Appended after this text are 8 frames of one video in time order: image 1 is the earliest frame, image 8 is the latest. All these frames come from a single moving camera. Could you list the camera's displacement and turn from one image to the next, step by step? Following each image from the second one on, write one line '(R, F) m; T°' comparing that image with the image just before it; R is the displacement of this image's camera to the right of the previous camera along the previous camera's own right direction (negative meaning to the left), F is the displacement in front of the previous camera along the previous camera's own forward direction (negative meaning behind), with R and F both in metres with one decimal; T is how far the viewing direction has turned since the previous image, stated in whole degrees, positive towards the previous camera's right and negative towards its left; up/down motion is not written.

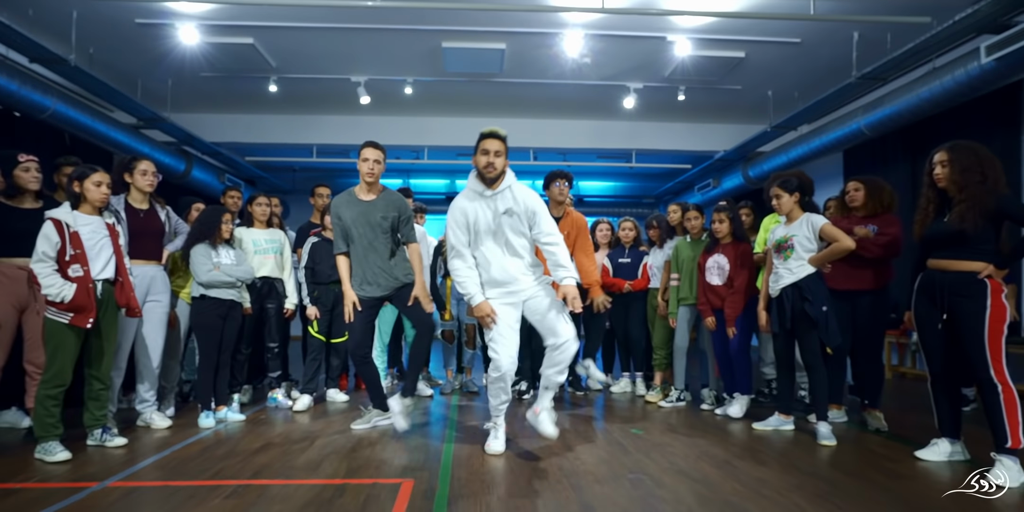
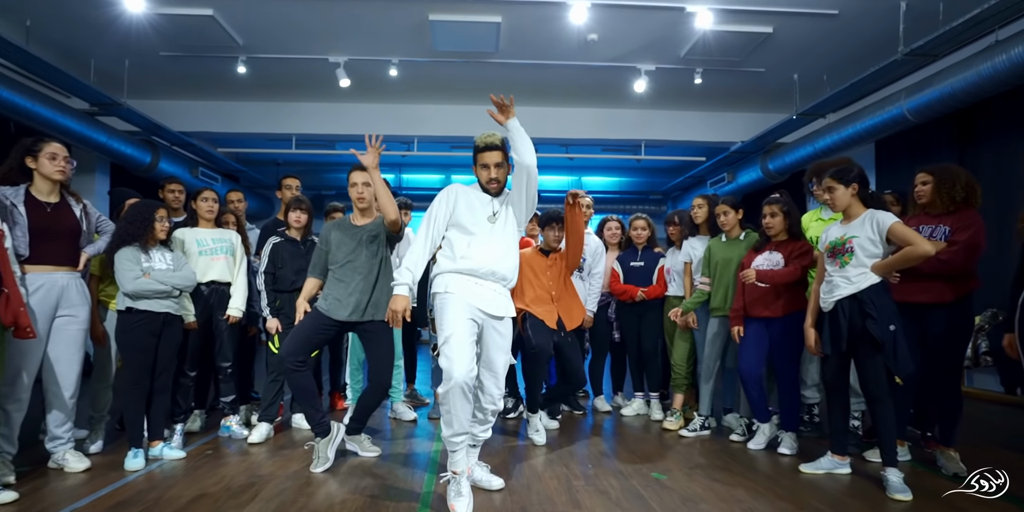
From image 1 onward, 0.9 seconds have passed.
(0.0, +0.6) m; 0°
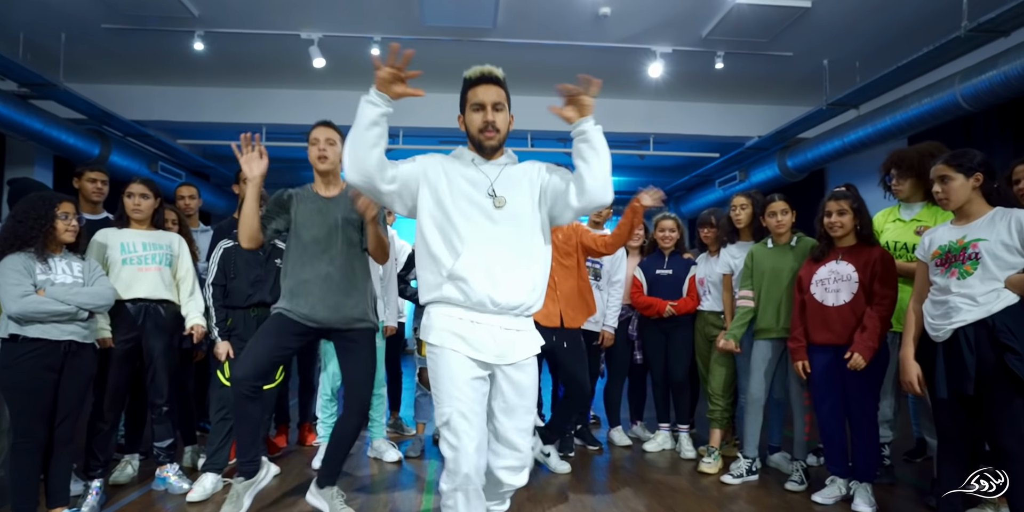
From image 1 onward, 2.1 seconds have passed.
(-0.1, +0.6) m; +1°
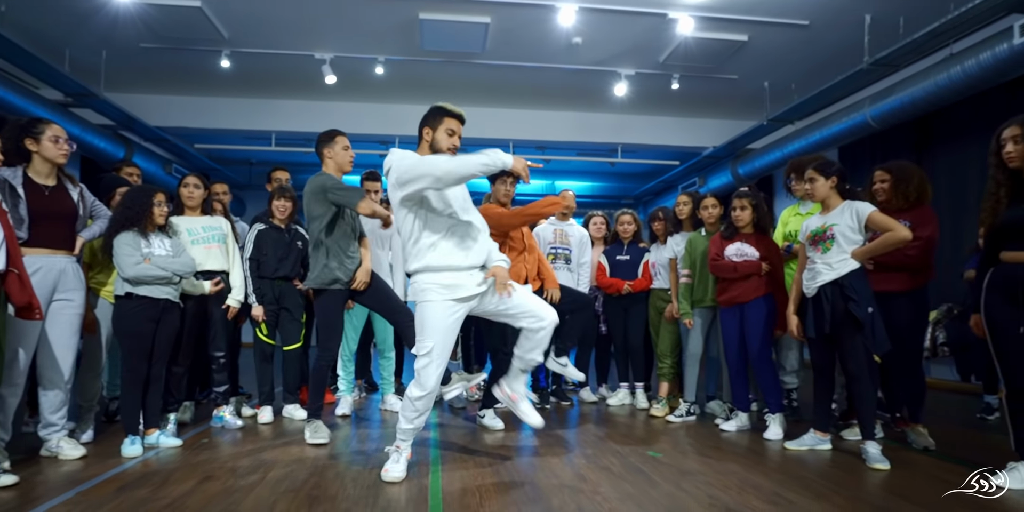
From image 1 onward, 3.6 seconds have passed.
(-0.1, -0.7) m; +2°
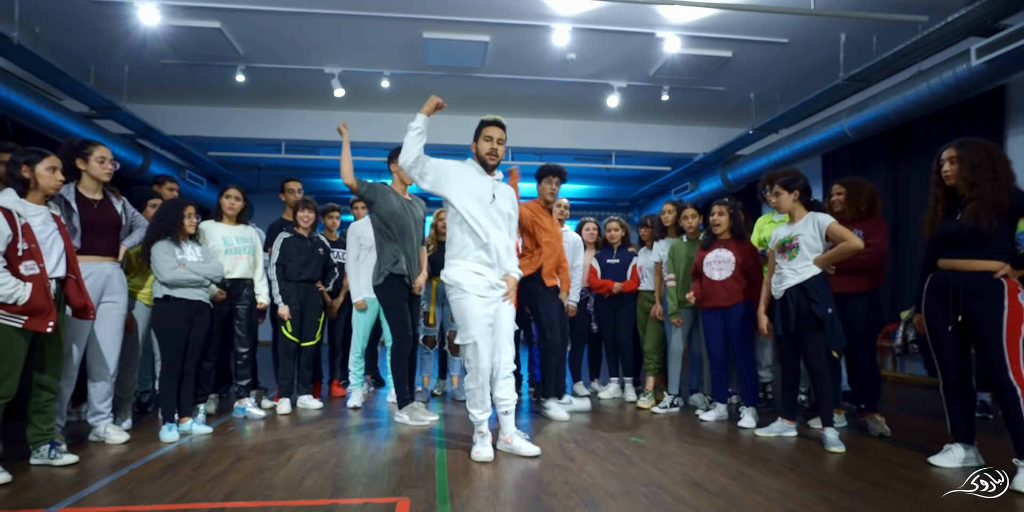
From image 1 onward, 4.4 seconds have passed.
(0.0, -0.3) m; 0°
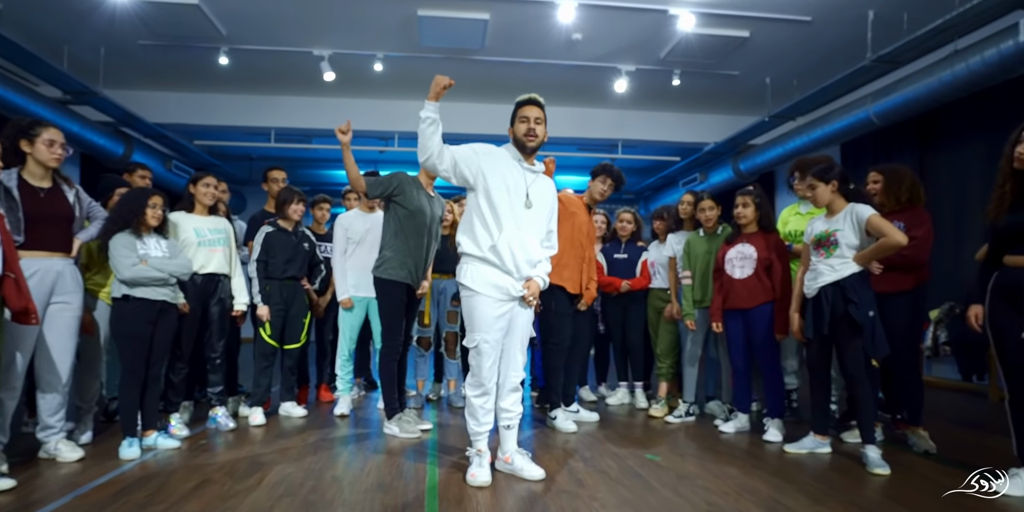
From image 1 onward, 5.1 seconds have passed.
(0.0, +0.3) m; 0°
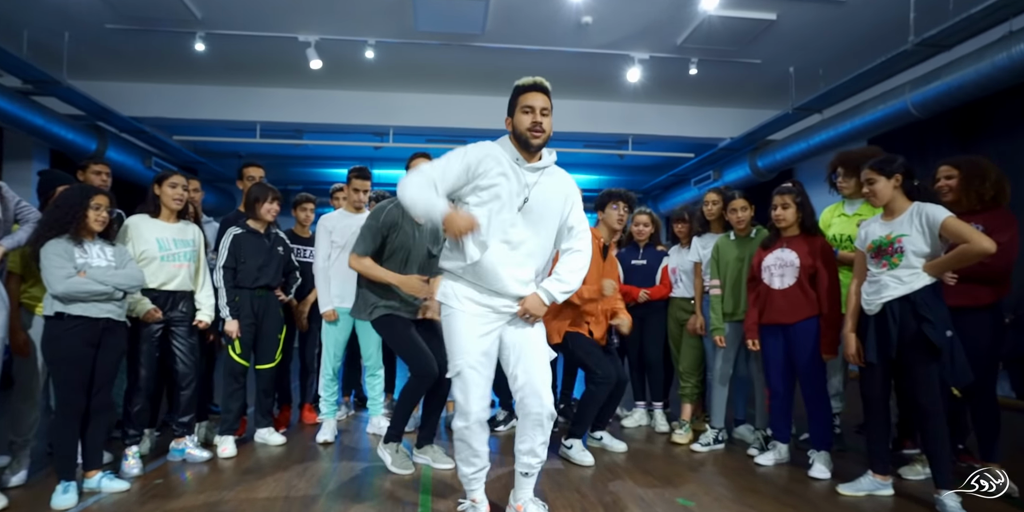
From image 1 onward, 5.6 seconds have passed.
(0.0, +0.4) m; 0°
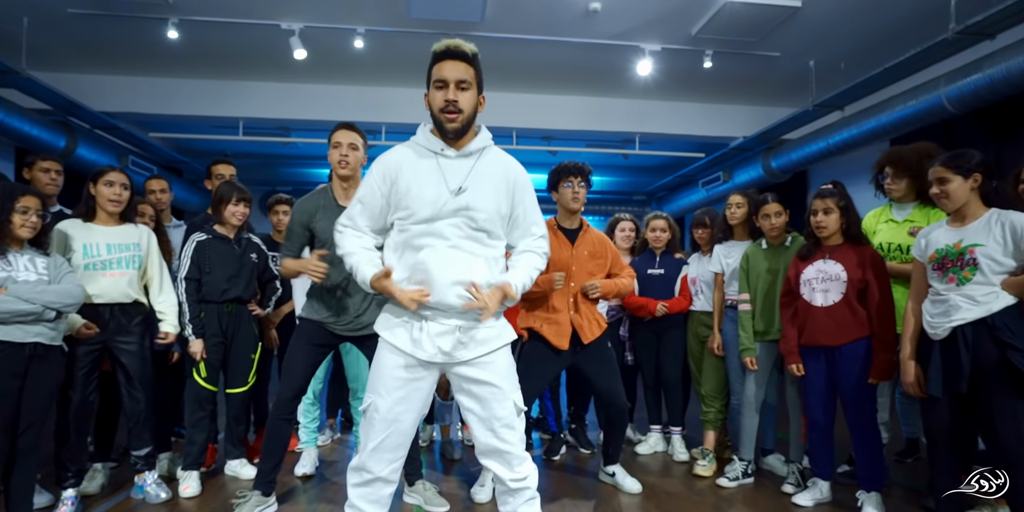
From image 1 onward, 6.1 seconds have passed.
(0.0, +0.4) m; 0°
